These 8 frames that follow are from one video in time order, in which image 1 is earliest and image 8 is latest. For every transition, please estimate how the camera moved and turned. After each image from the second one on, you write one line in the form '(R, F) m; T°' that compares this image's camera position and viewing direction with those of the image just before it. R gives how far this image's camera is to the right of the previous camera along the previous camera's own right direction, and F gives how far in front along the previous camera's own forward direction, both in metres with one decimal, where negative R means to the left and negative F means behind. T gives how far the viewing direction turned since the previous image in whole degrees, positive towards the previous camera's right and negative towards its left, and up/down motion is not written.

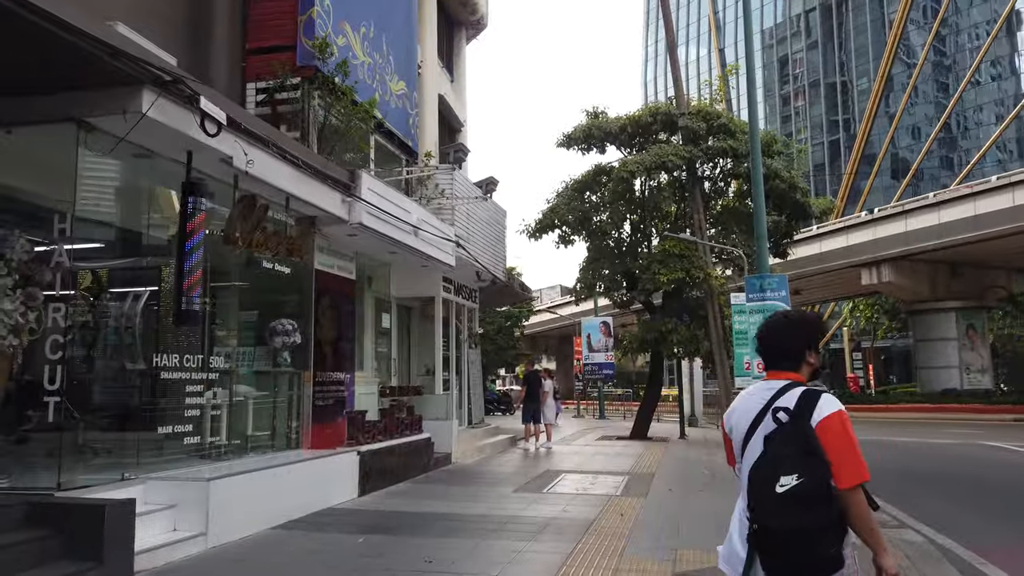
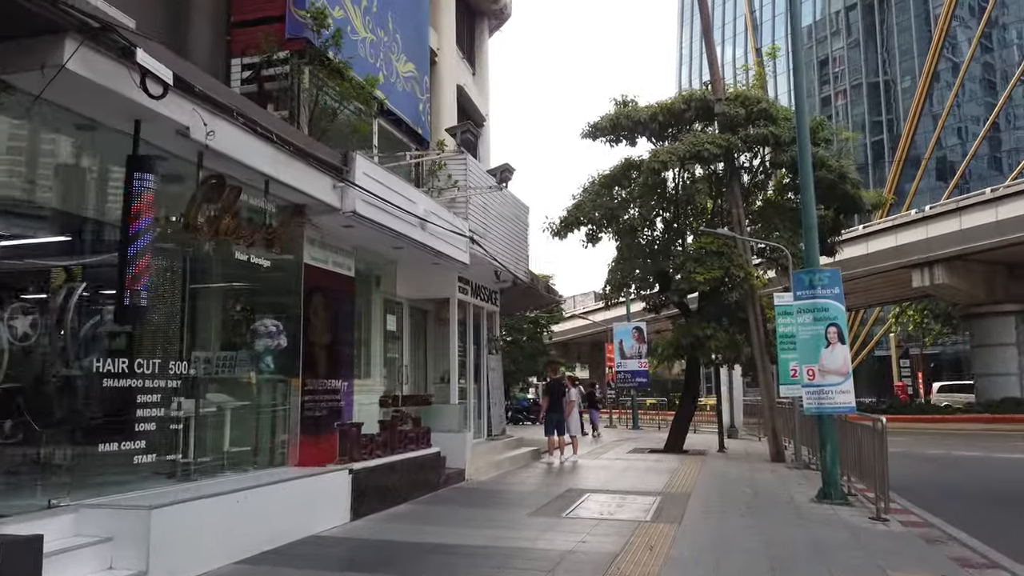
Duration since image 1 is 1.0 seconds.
(+0.2, +1.2) m; -3°
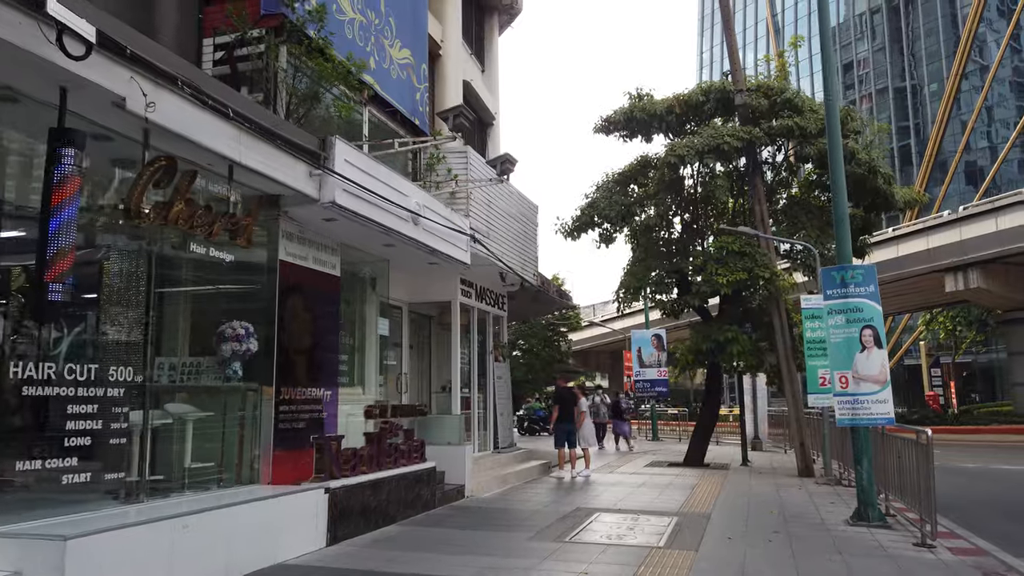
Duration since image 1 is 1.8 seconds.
(+0.3, +0.9) m; -2°
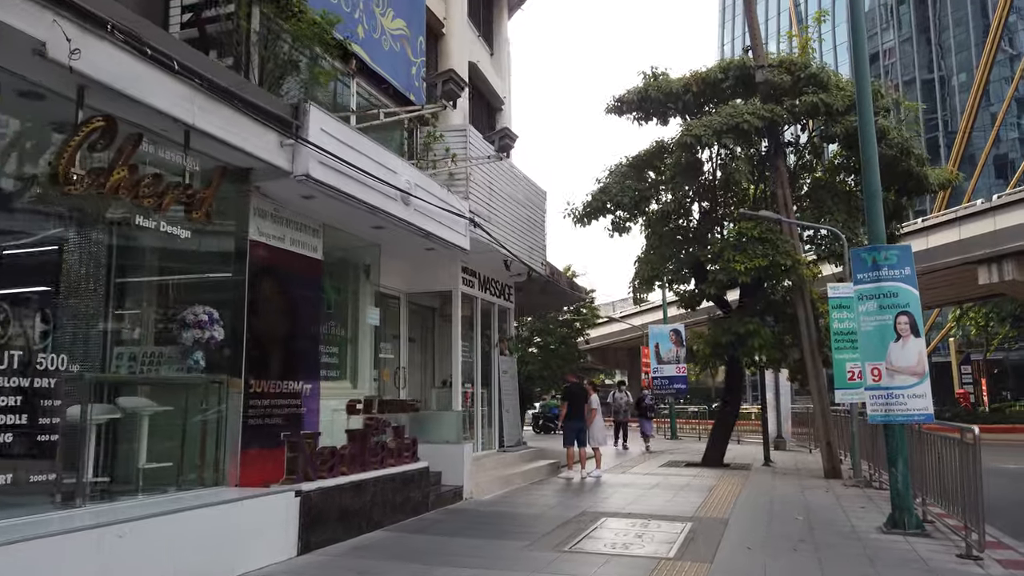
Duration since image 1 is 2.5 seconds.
(+0.3, +0.8) m; -2°
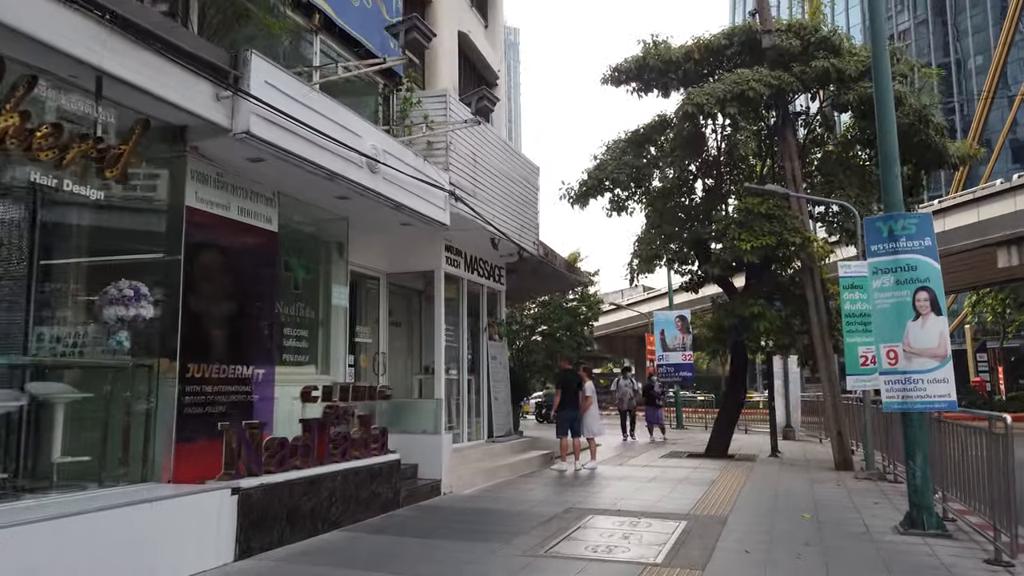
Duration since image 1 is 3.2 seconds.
(+0.4, +0.8) m; -1°
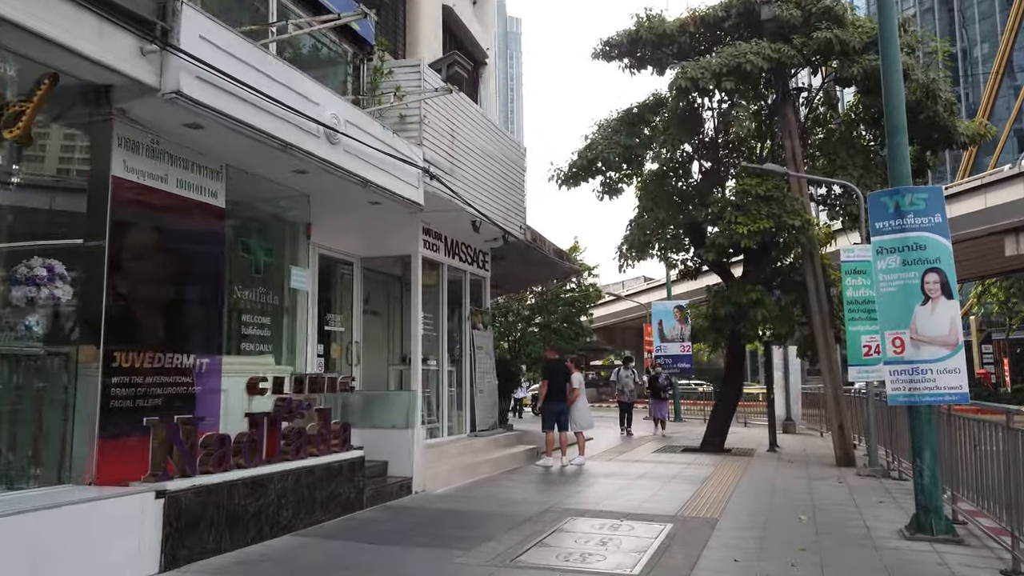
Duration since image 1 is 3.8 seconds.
(+0.3, +0.7) m; 0°
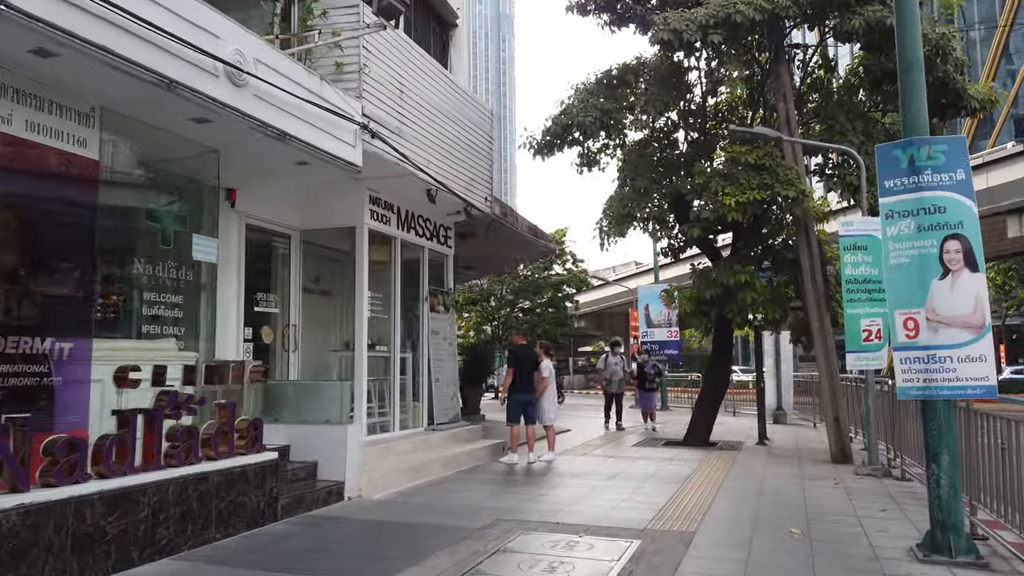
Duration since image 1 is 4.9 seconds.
(+0.4, +1.2) m; +1°
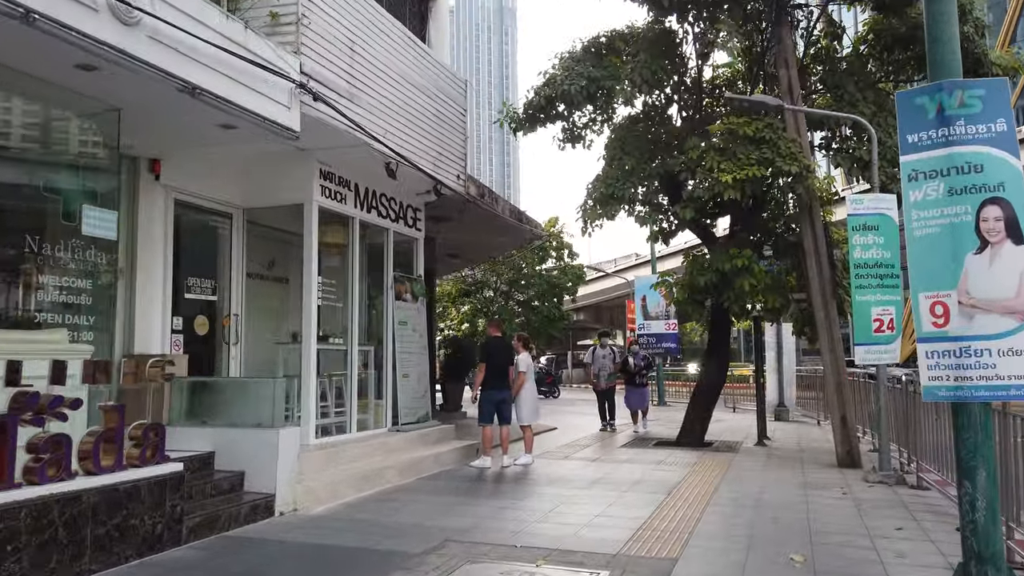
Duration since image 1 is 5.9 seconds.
(+0.4, +1.1) m; 0°
